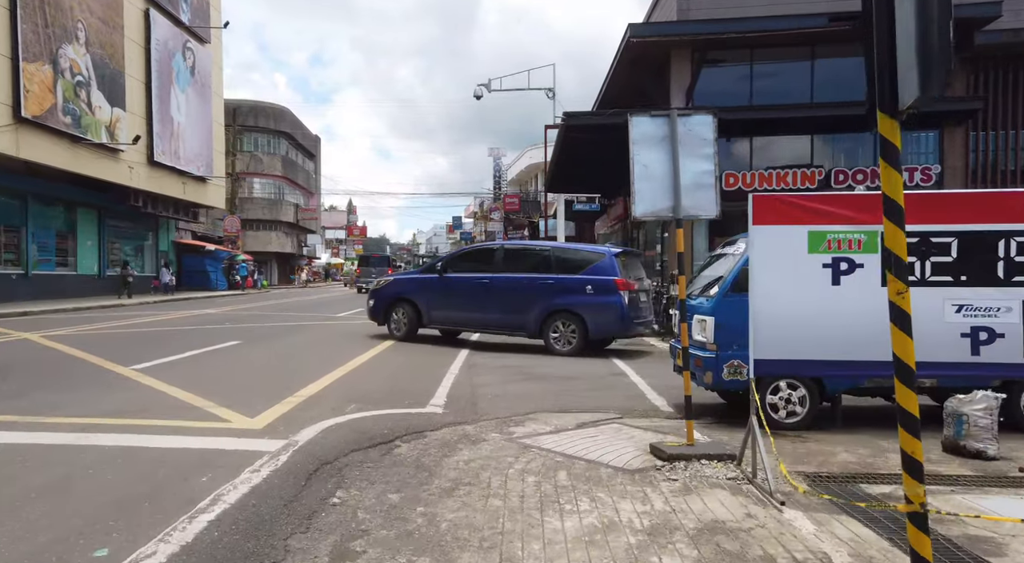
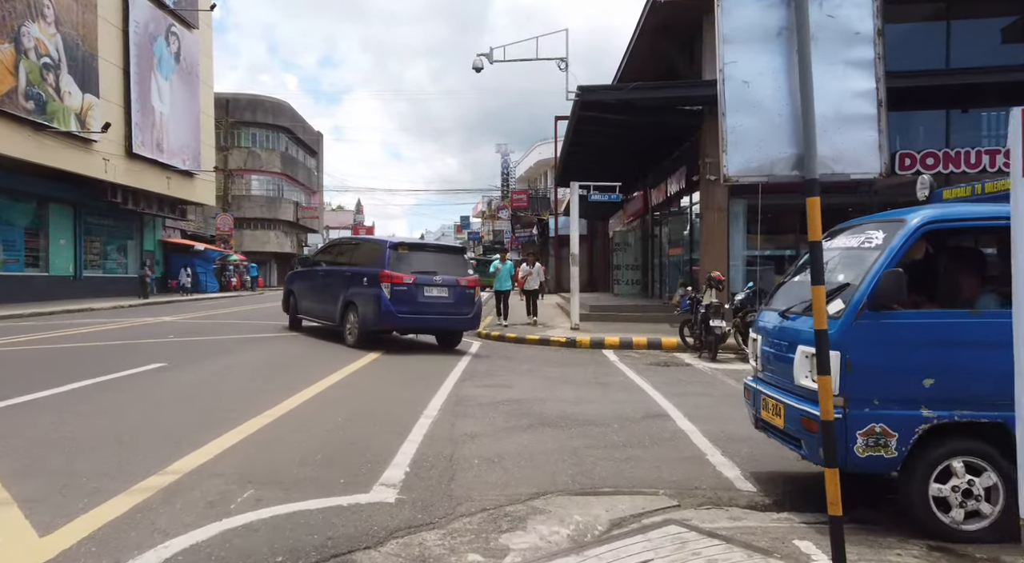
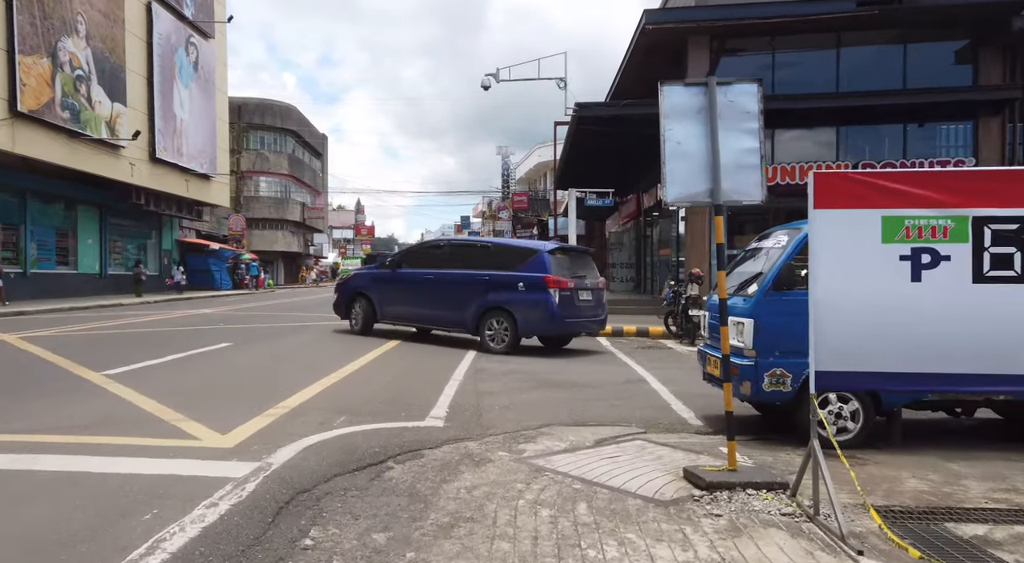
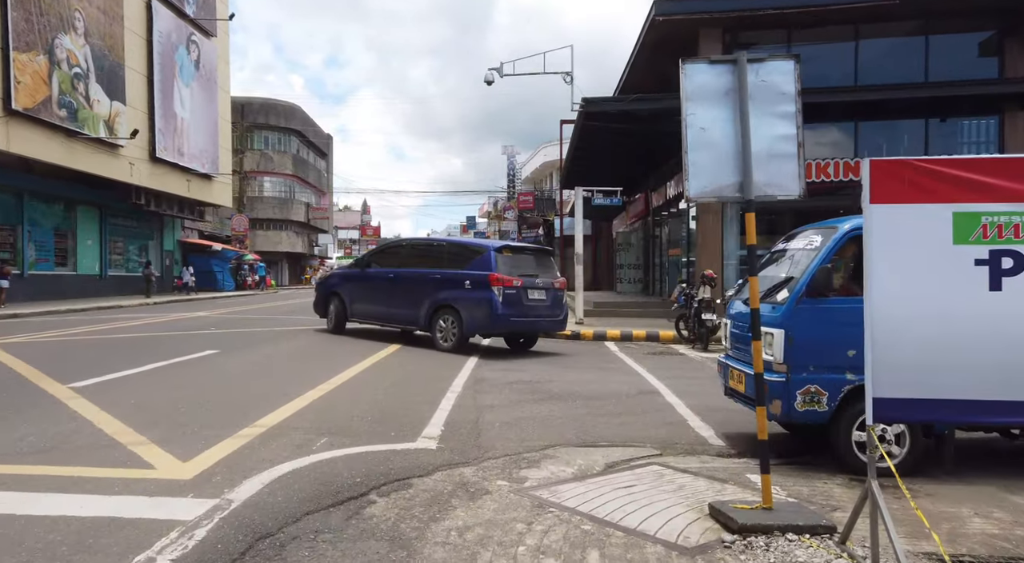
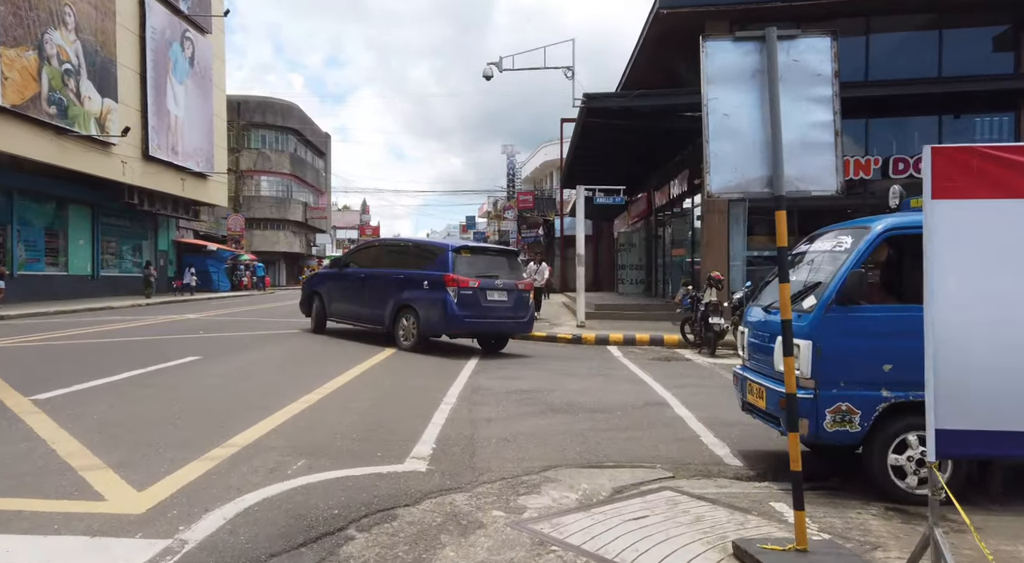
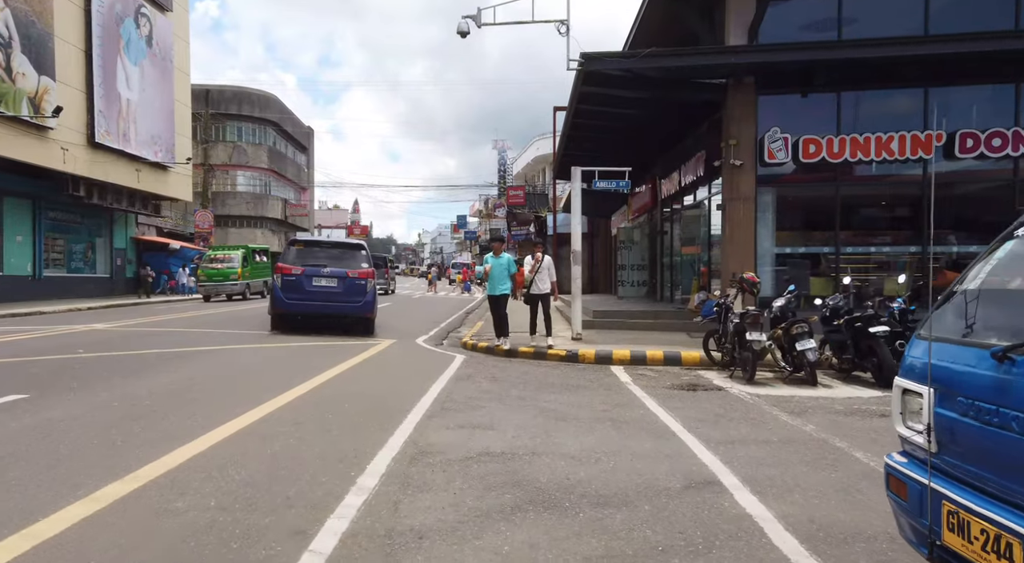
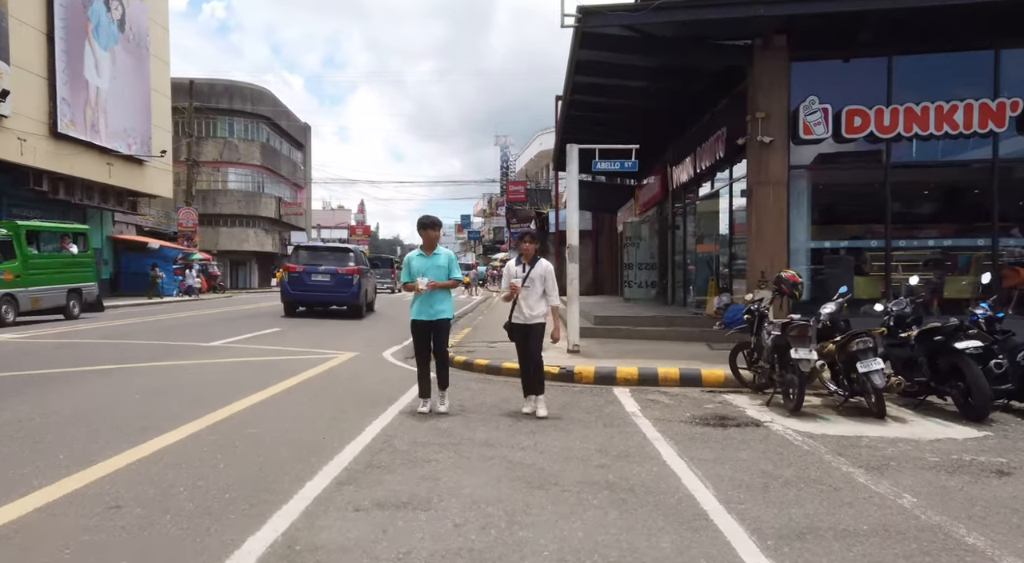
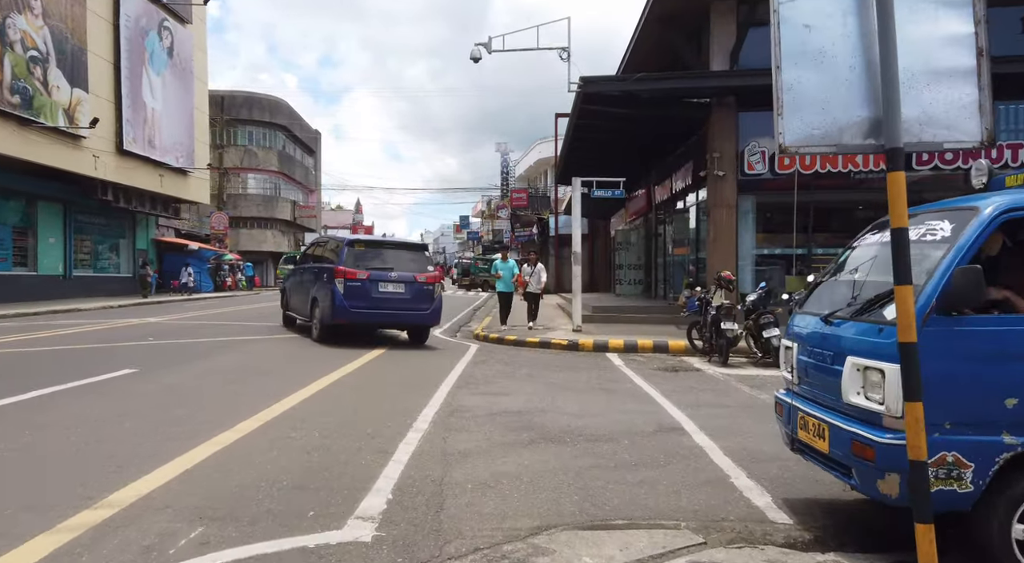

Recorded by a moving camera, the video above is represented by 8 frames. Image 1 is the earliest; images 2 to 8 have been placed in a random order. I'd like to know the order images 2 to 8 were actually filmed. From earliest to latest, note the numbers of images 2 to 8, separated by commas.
3, 4, 5, 2, 8, 6, 7
